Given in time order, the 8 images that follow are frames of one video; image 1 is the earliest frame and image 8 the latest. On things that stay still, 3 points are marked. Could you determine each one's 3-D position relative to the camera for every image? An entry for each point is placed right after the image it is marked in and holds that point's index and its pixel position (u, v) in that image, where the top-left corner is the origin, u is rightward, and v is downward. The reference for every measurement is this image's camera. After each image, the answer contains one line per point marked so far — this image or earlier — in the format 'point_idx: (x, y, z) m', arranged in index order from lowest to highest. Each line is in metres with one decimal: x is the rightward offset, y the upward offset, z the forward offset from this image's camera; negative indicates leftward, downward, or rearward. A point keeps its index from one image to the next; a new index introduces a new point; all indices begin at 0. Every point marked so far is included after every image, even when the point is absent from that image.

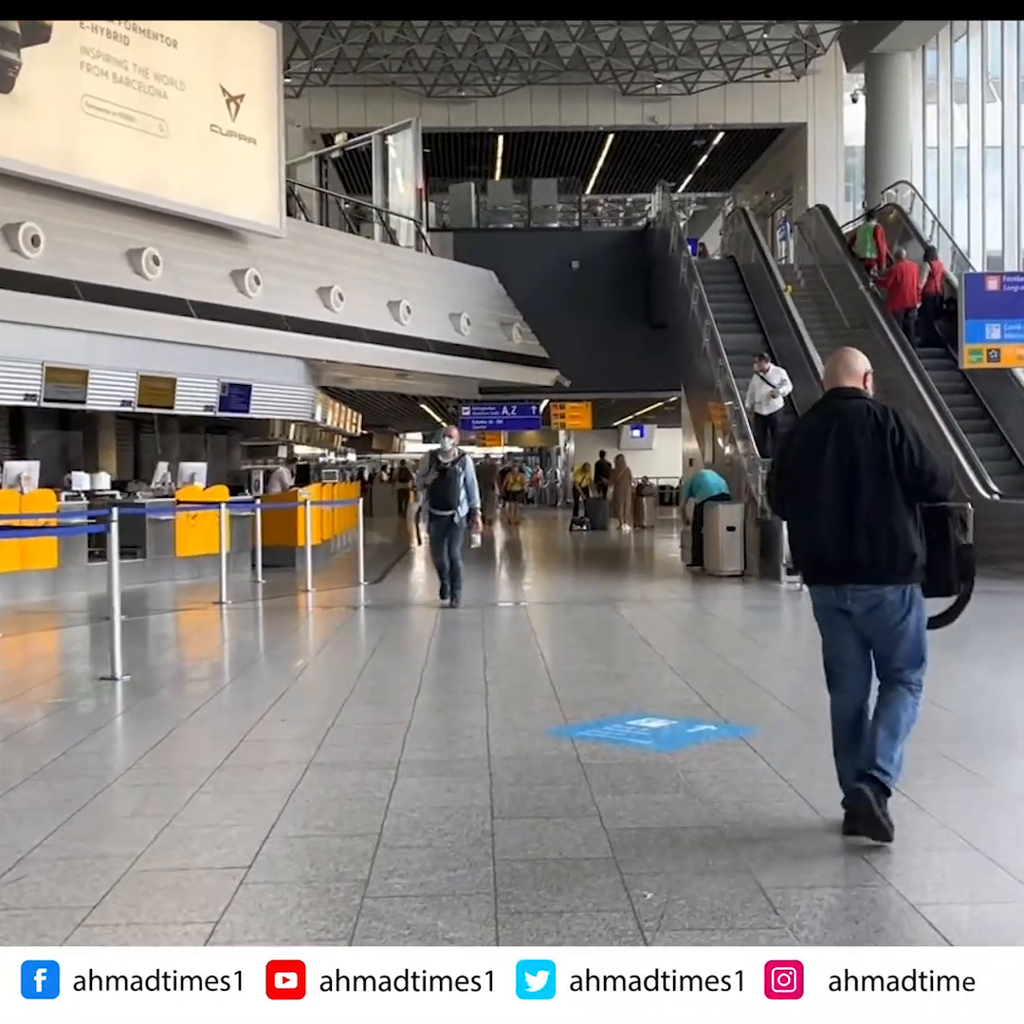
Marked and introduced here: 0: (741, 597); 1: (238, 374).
0: (+1.9, -0.7, +11.3) m
1: (-2.9, +1.5, +14.7) m
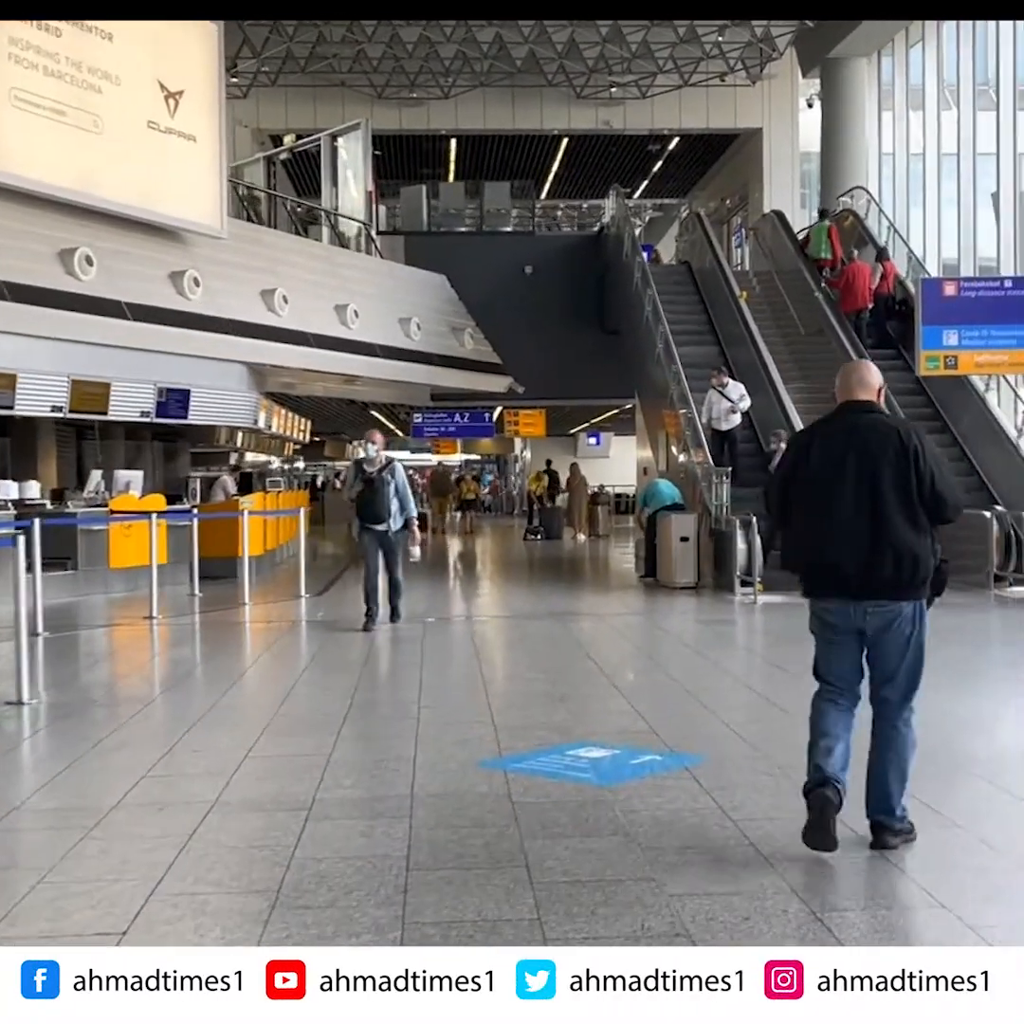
0: (+1.4, -0.8, +11.0) m
1: (-3.5, +1.4, +14.2) m
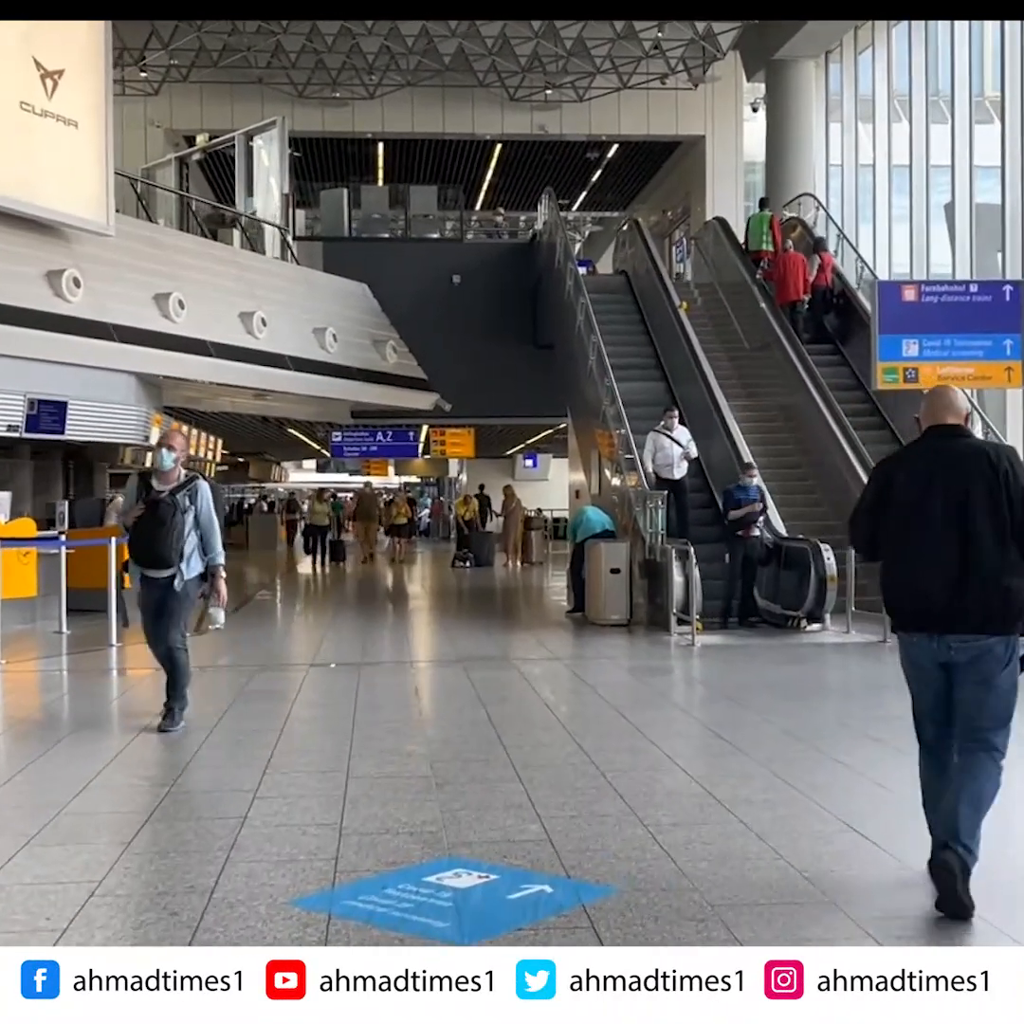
0: (+0.8, -1.0, +9.6) m
1: (-4.2, +1.1, +12.7) m
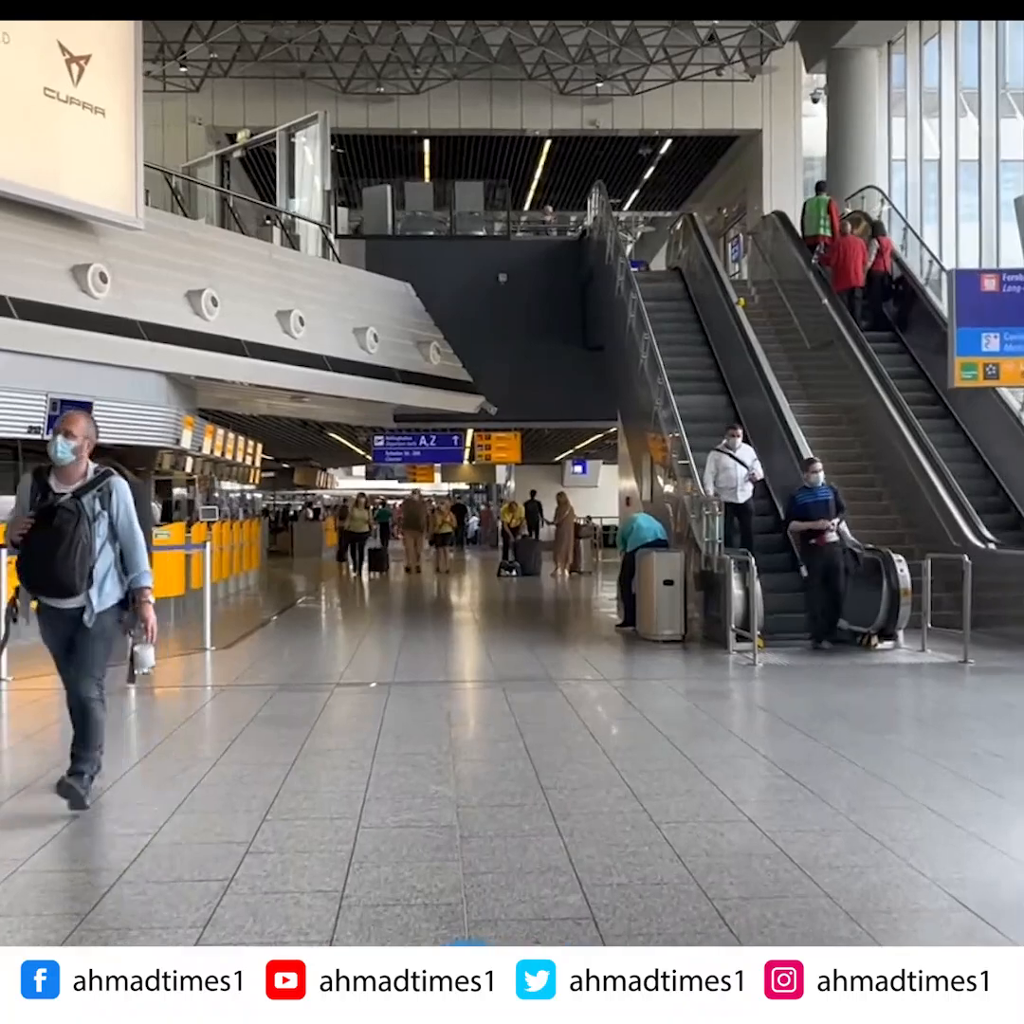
0: (+1.1, -1.0, +8.9) m
1: (-3.8, +1.1, +12.1) m
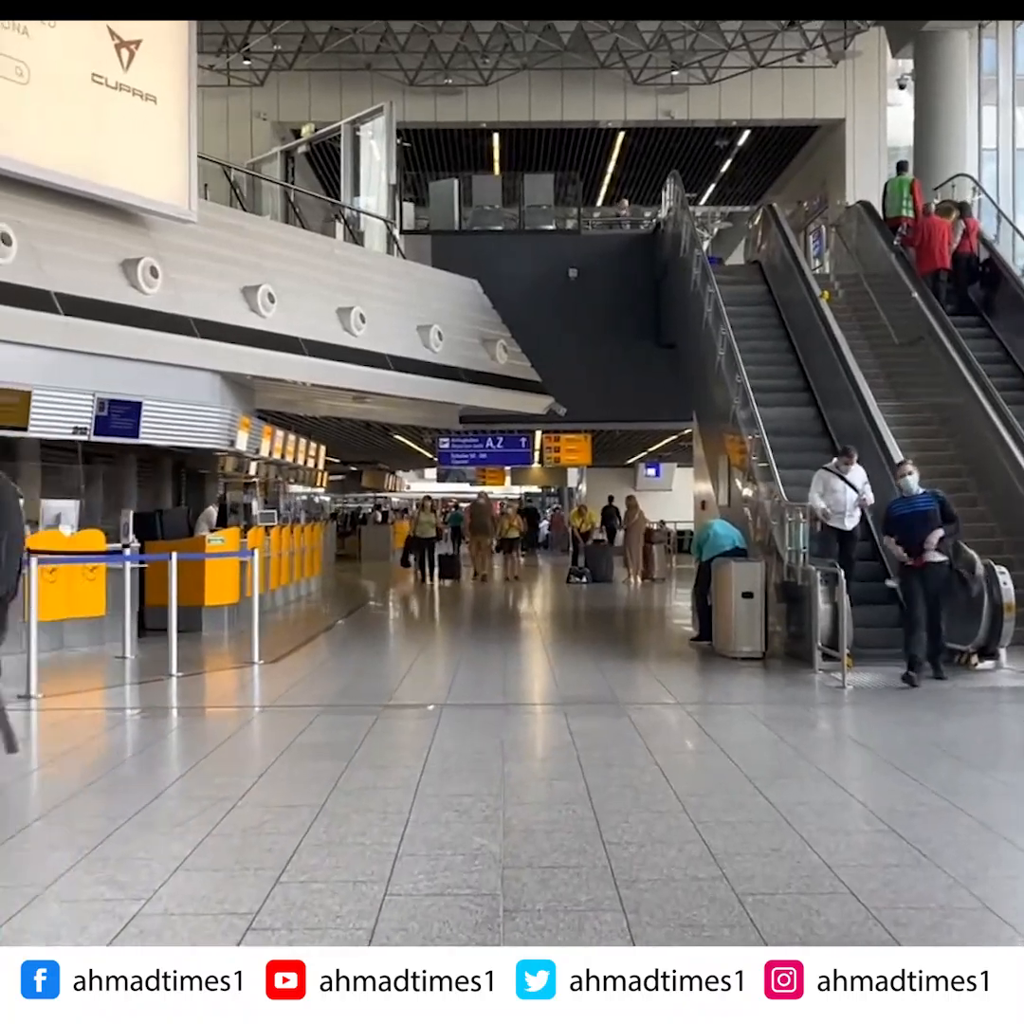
0: (+1.4, -1.1, +8.1) m
1: (-3.3, +1.0, +11.7) m
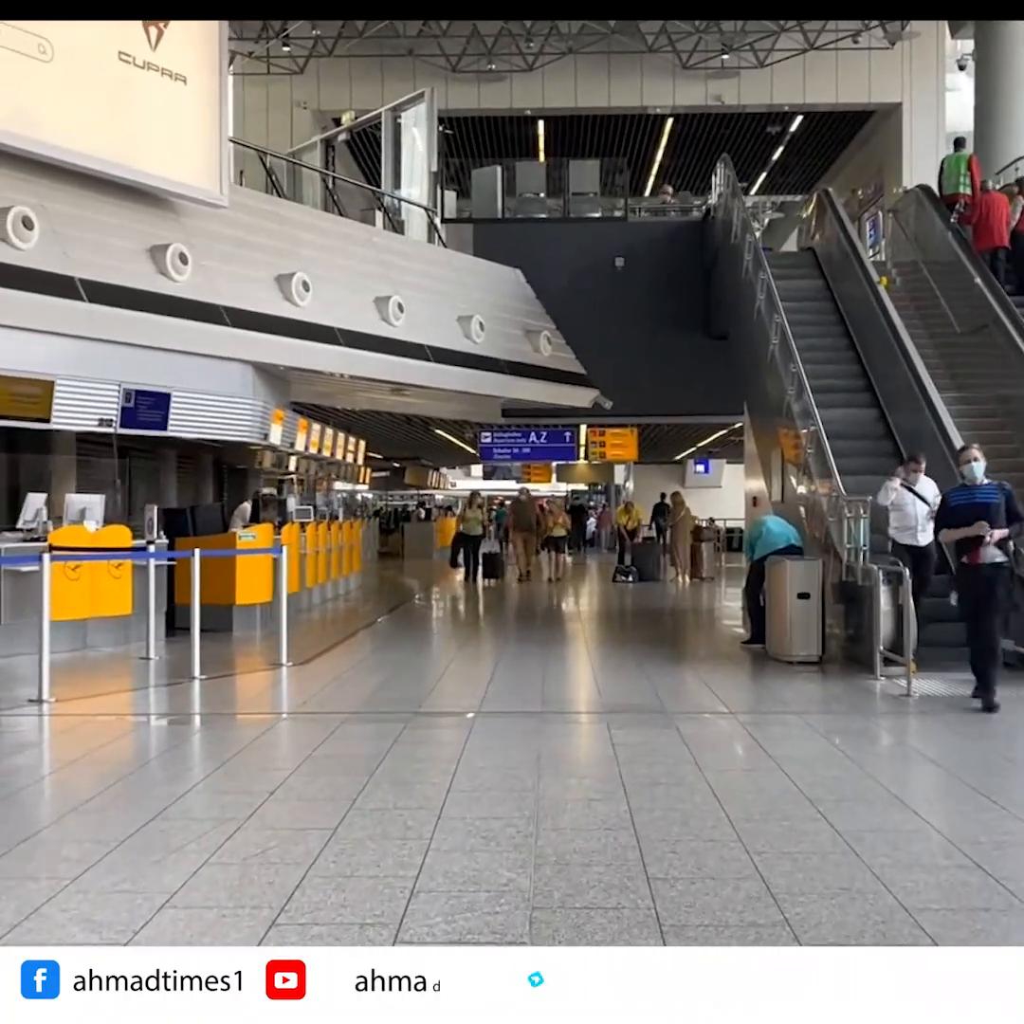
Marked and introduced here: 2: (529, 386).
0: (+1.6, -1.0, +7.5) m
1: (-2.9, +1.1, +11.2) m
2: (+0.2, +1.5, +16.6) m
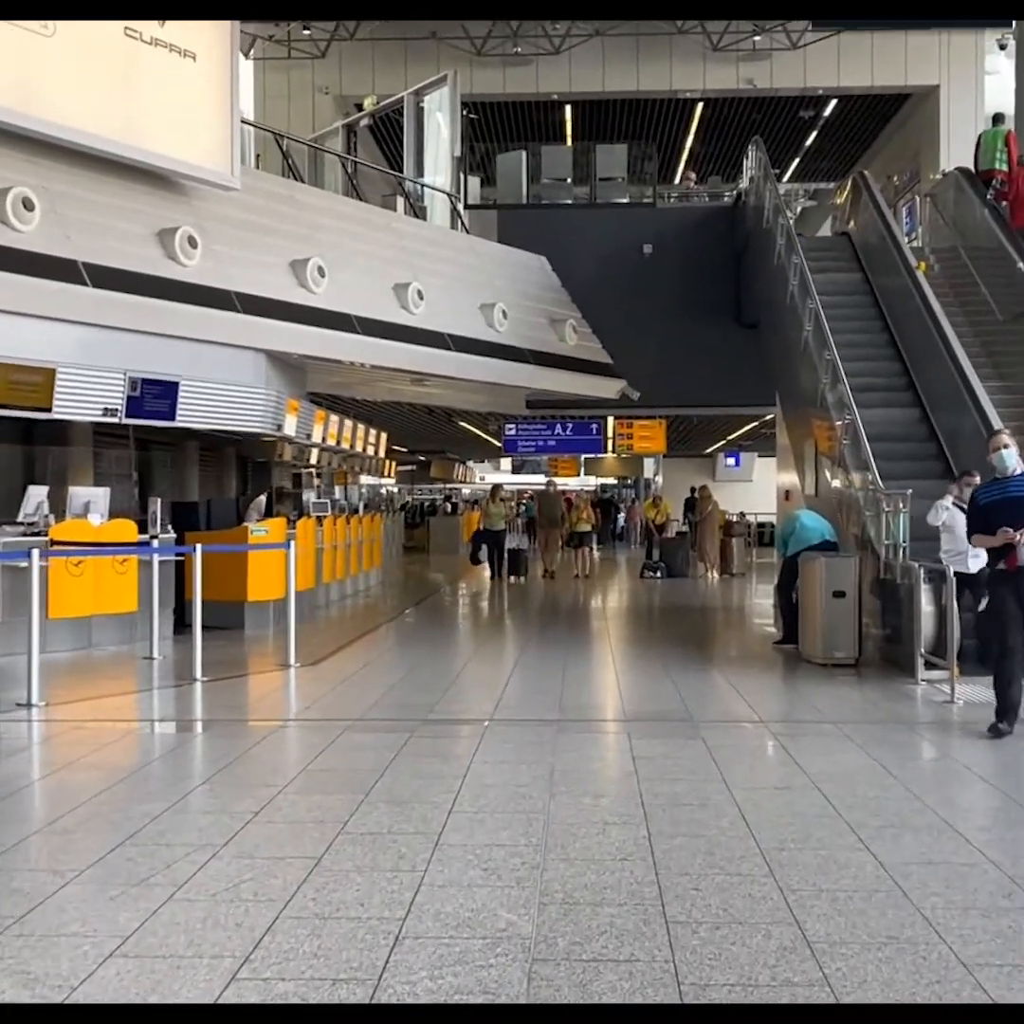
0: (+1.7, -1.0, +7.0) m
1: (-2.7, +1.1, +10.8) m
2: (+0.5, +1.6, +16.2) m
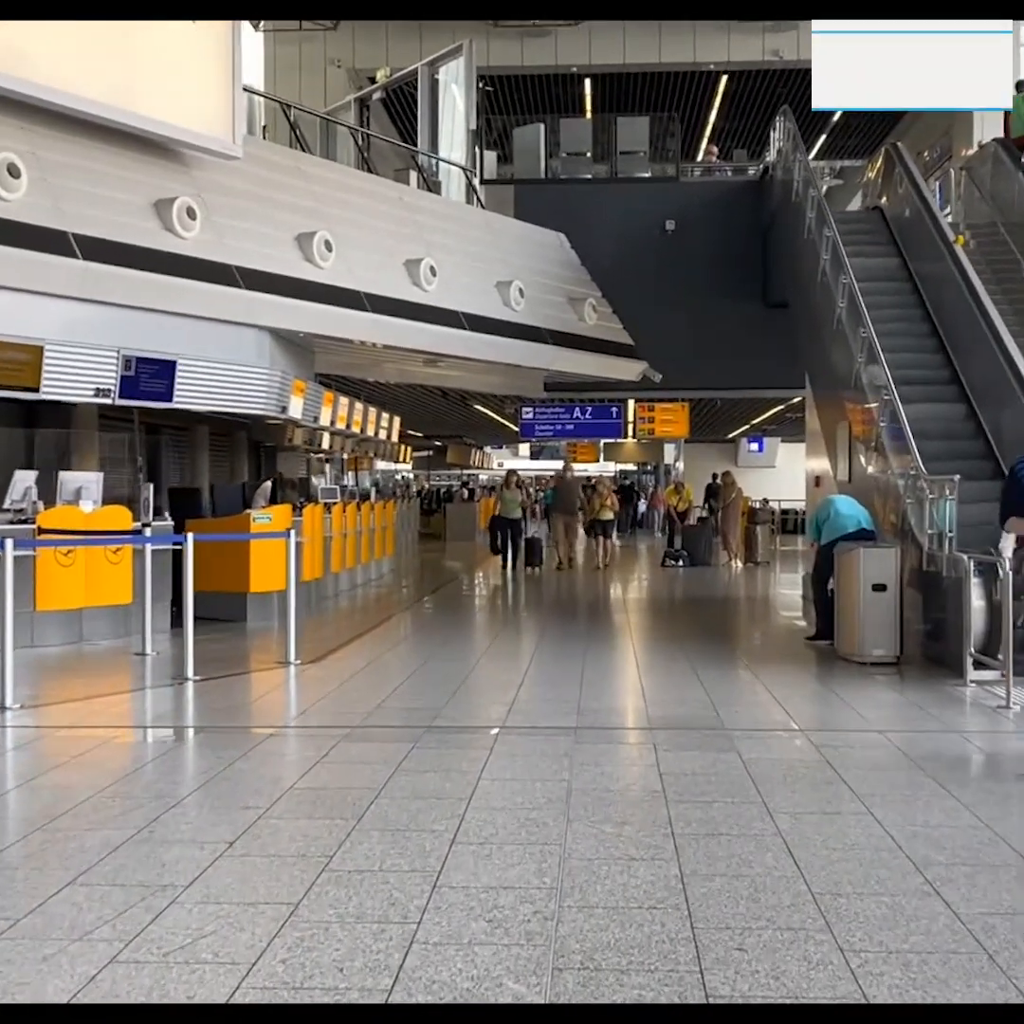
0: (+1.8, -1.0, +6.4) m
1: (-2.6, +1.2, +10.3) m
2: (+0.7, +1.7, +15.5) m
